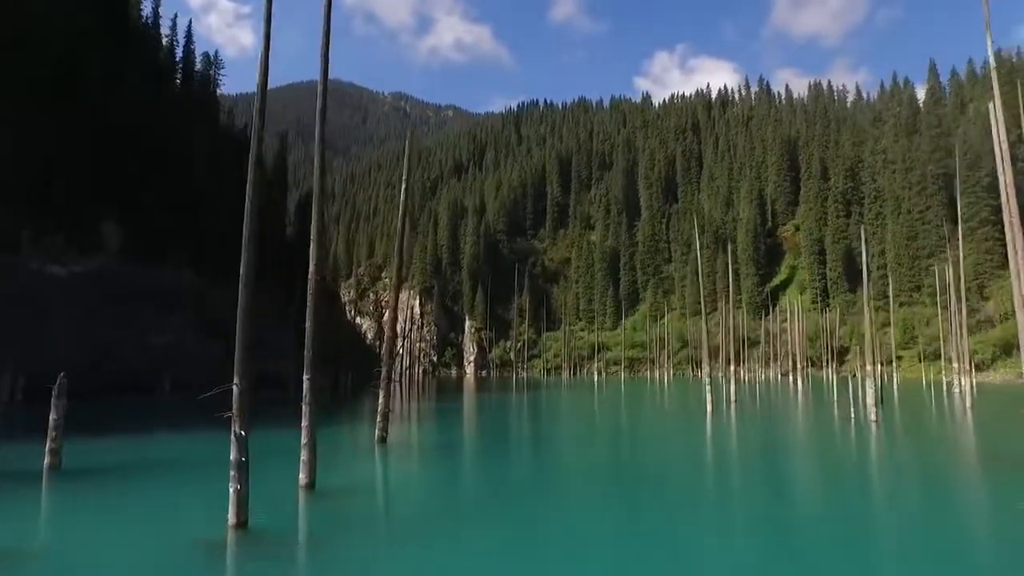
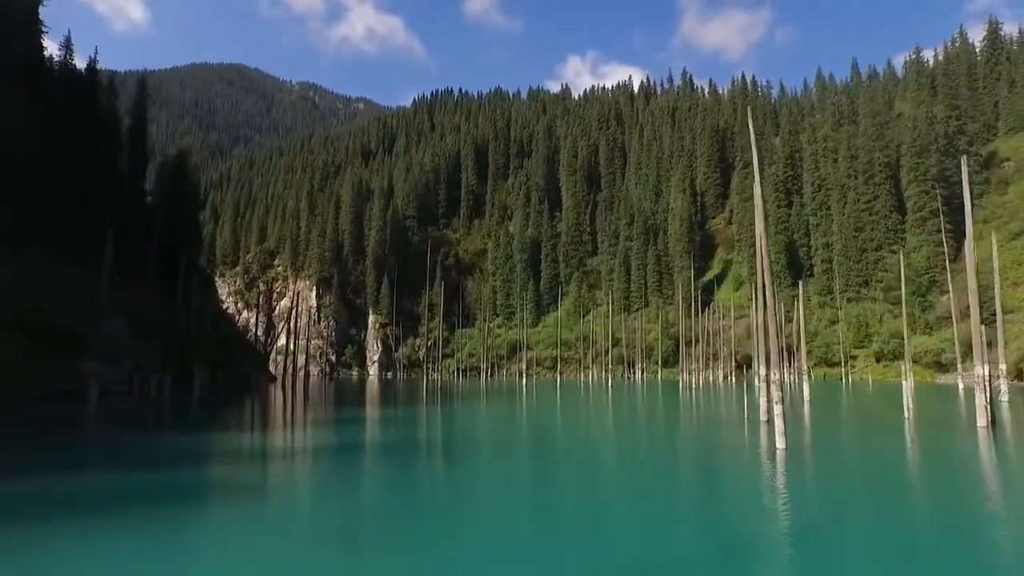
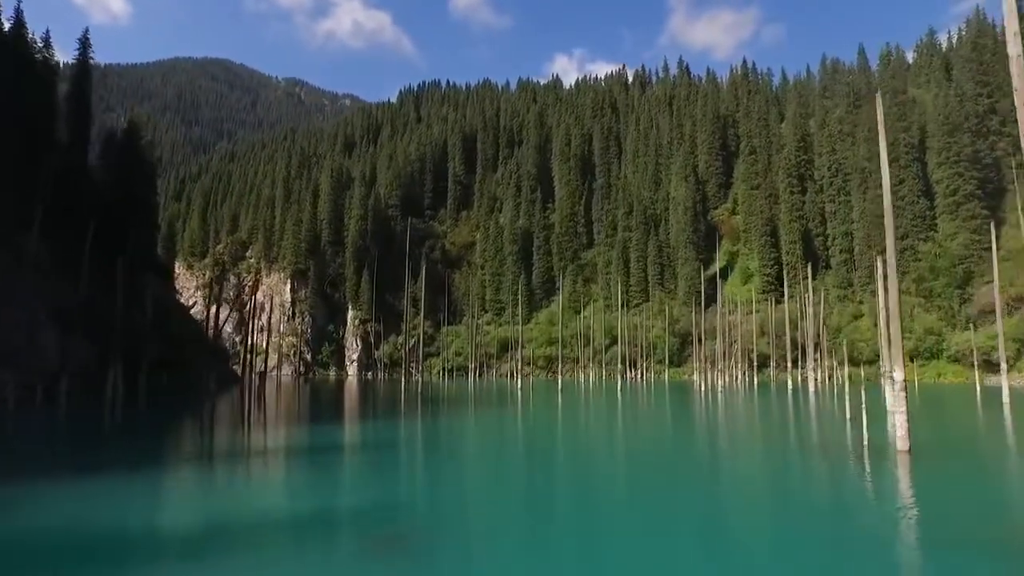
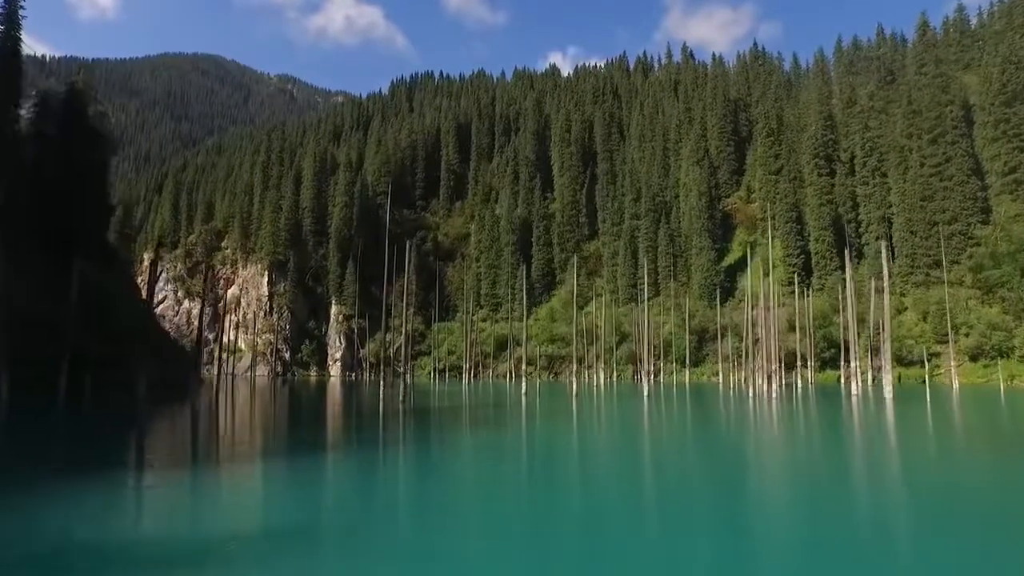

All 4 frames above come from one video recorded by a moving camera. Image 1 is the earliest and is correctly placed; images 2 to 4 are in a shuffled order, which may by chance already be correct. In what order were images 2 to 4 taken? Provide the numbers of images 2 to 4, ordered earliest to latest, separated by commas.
2, 3, 4
